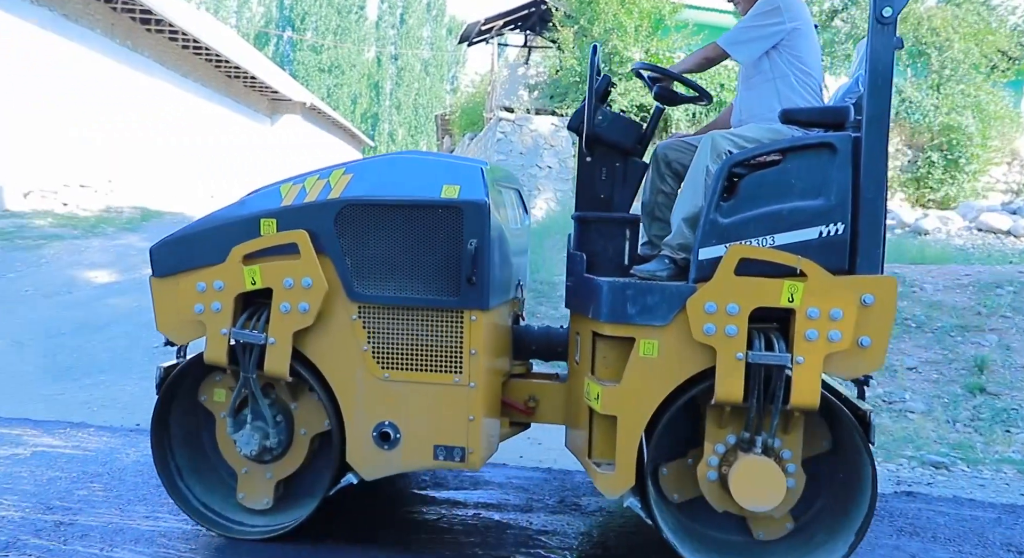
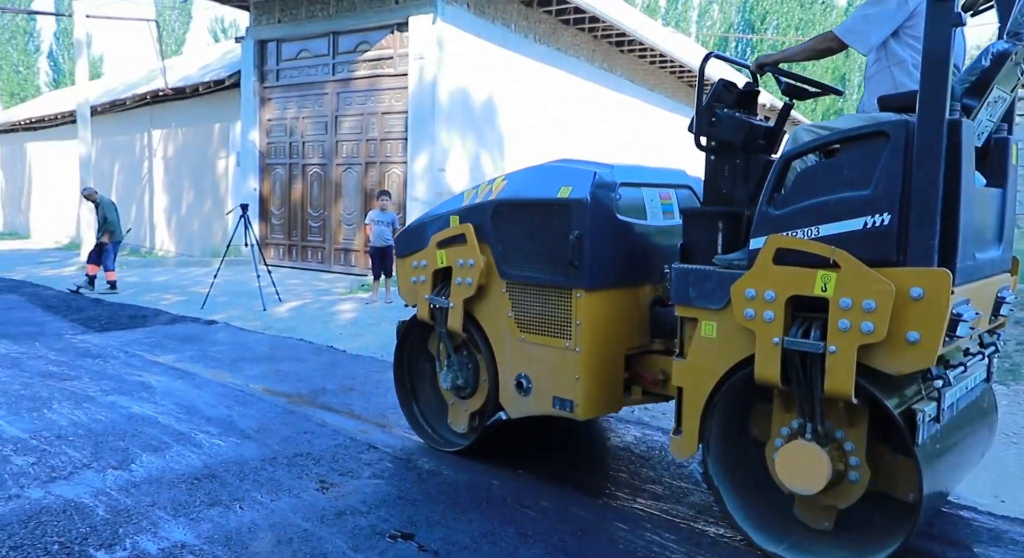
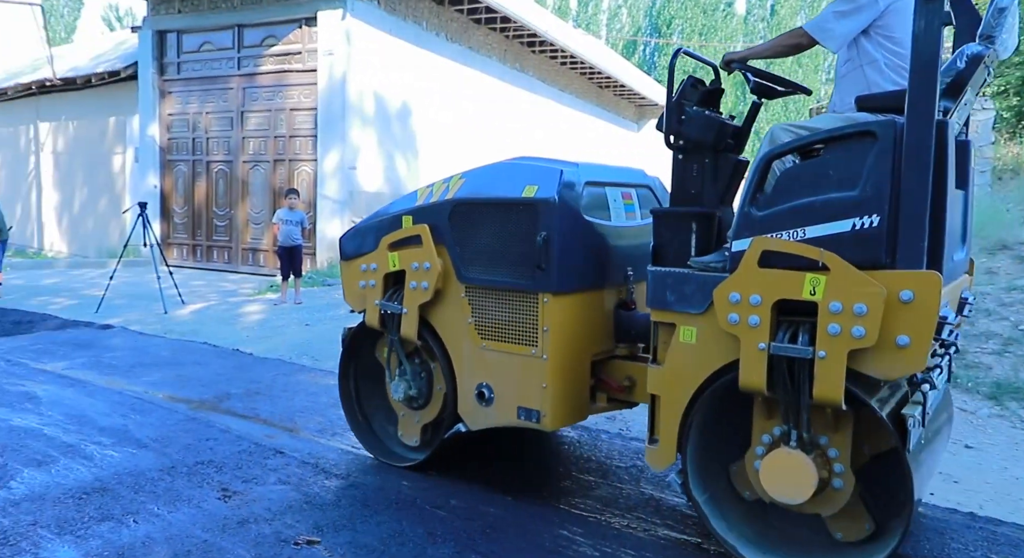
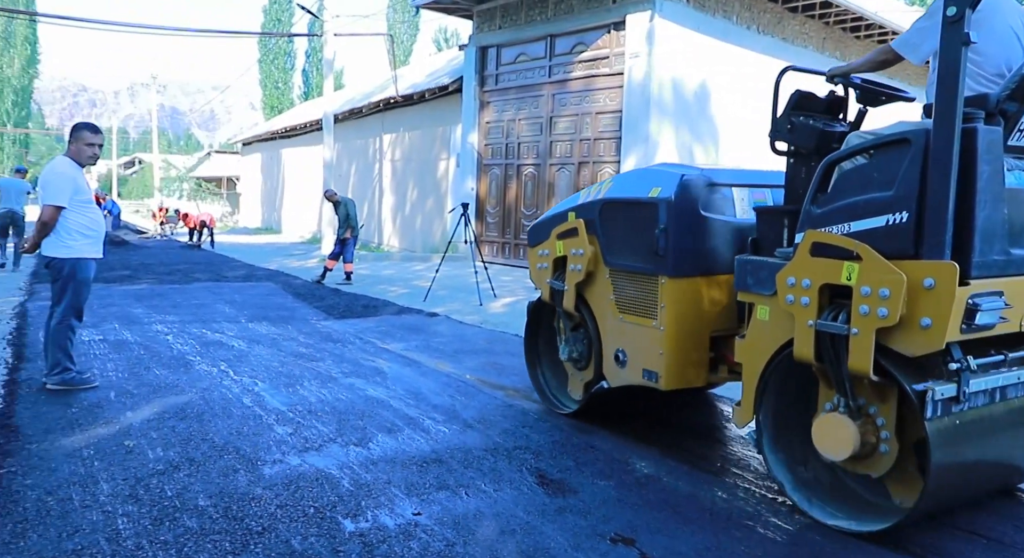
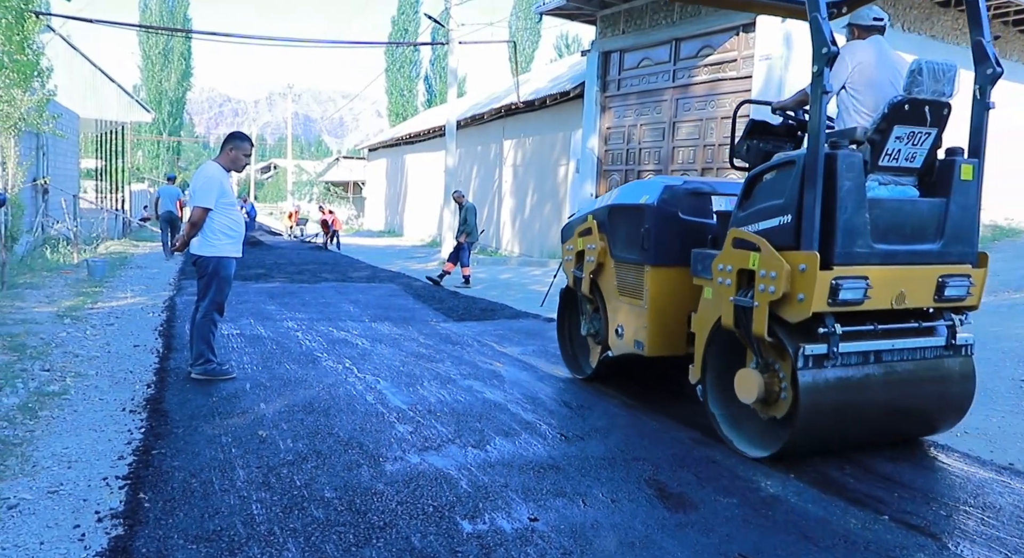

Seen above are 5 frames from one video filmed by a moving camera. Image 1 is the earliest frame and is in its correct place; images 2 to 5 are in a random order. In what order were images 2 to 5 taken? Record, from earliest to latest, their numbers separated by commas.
3, 2, 4, 5
